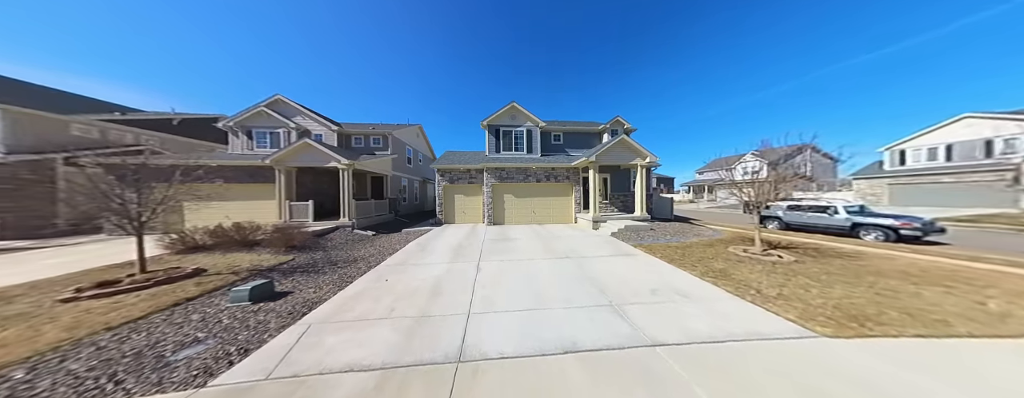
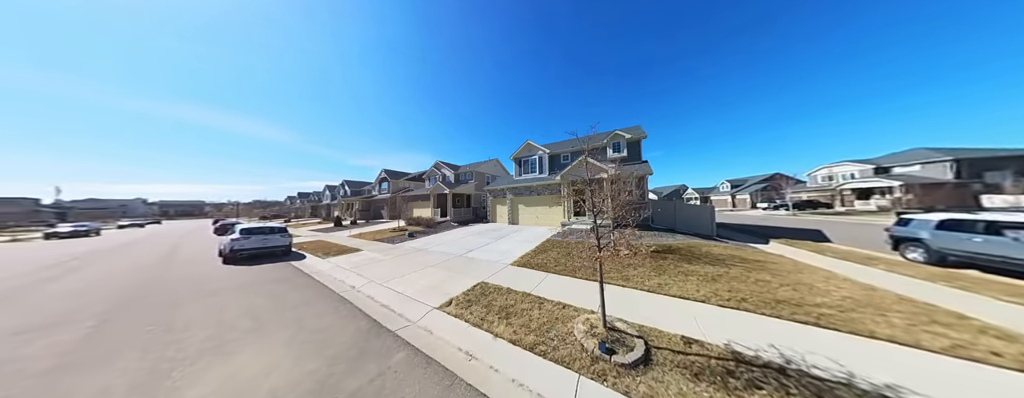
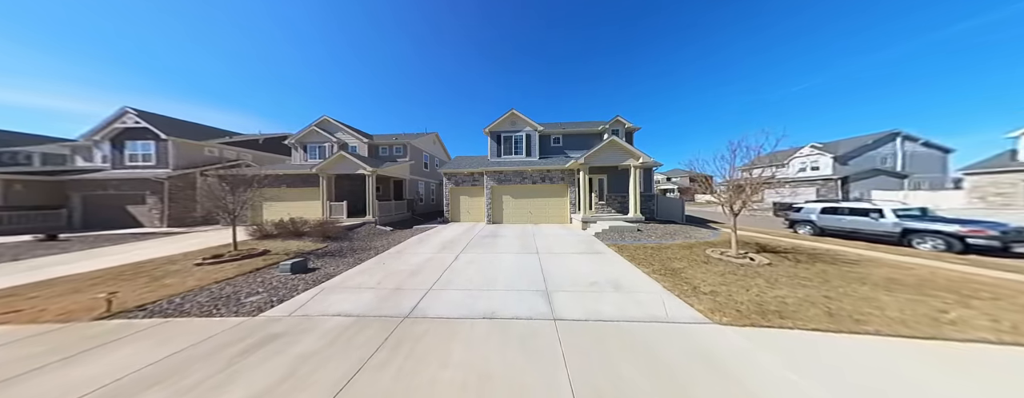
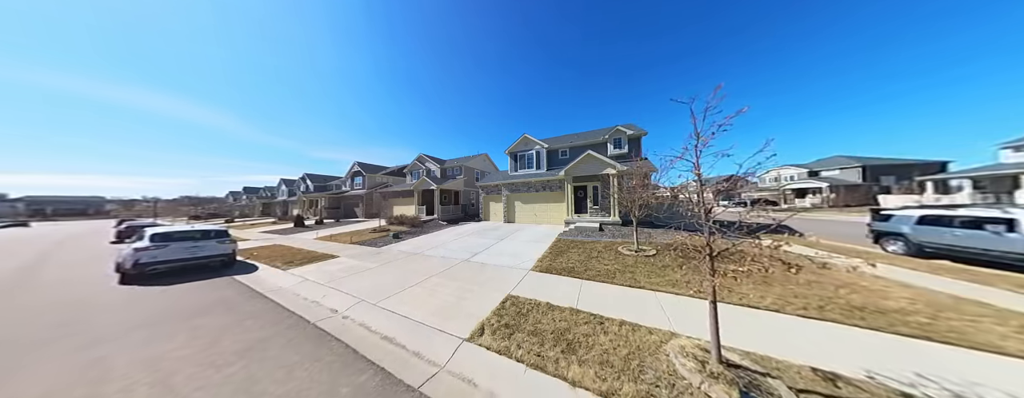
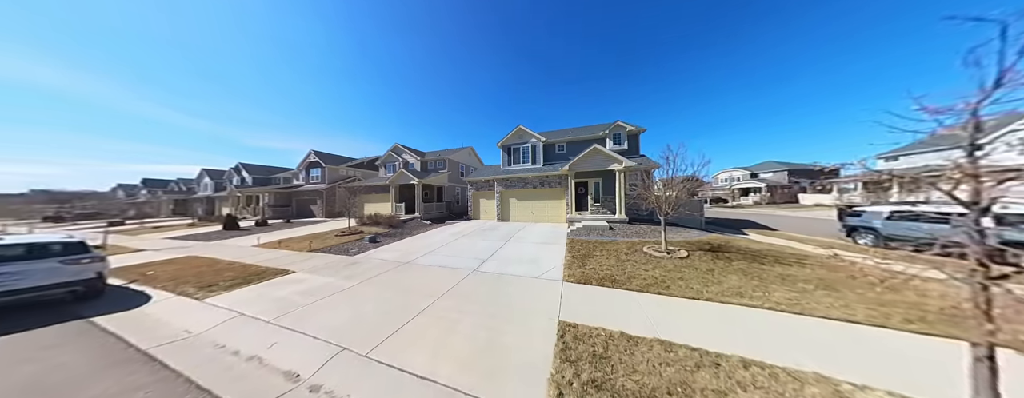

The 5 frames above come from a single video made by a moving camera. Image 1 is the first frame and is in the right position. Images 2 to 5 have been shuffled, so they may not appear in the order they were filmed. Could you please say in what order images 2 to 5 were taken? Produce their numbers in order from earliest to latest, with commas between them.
3, 5, 4, 2
